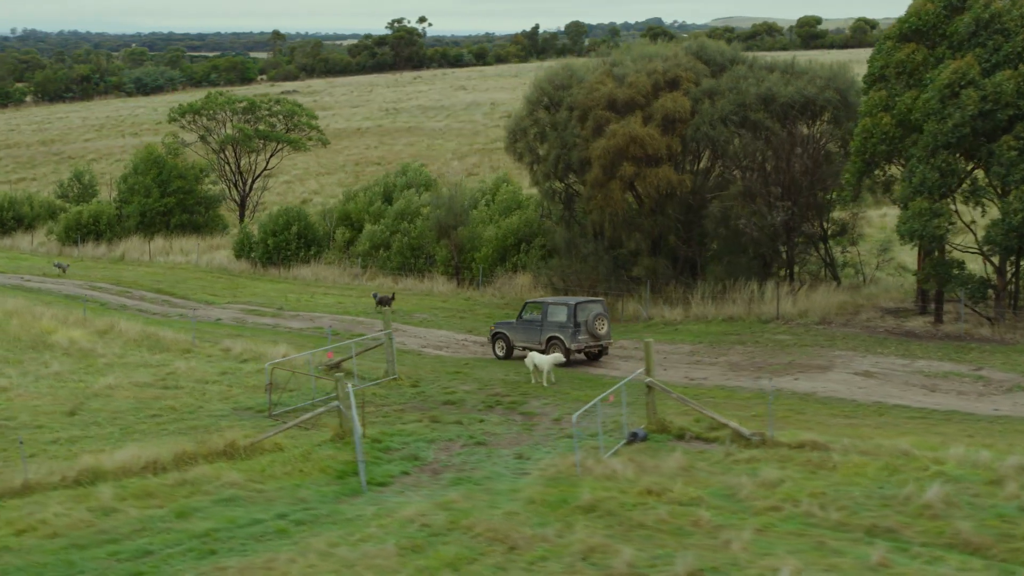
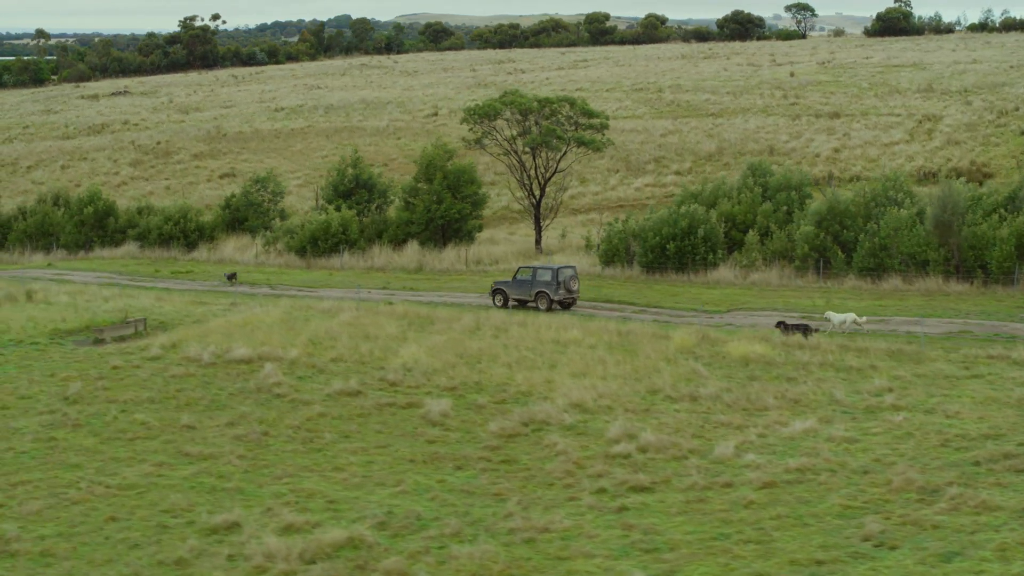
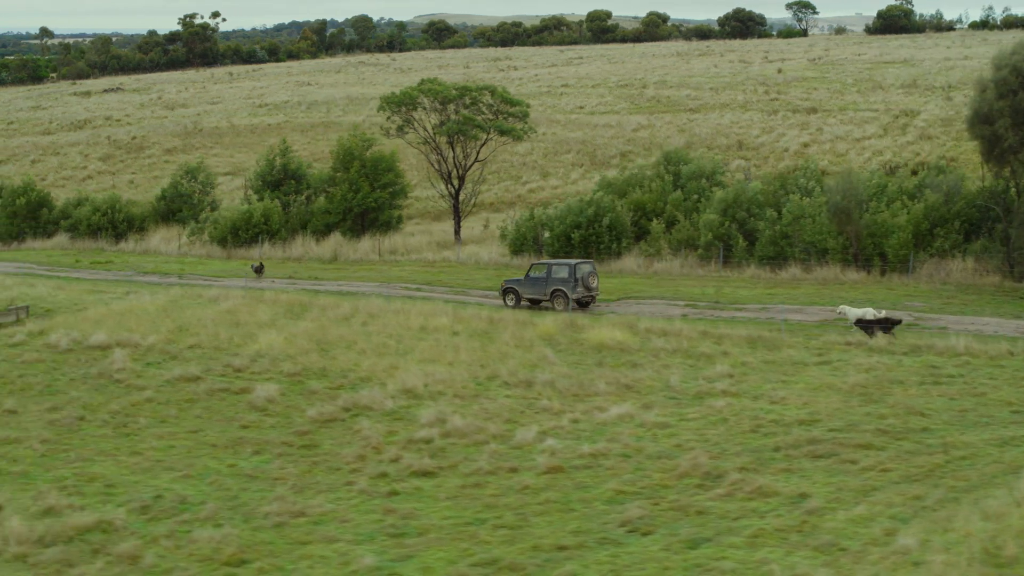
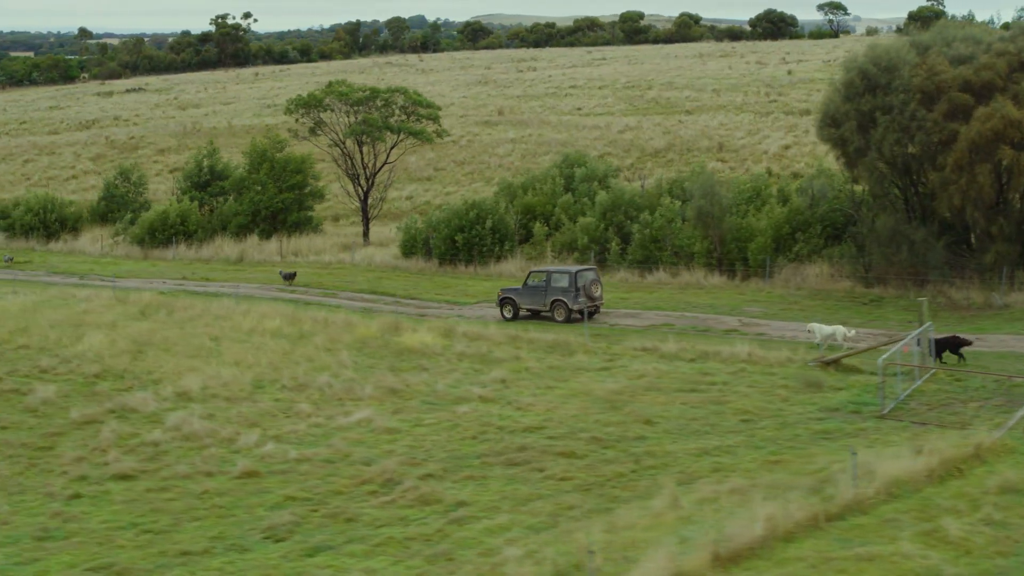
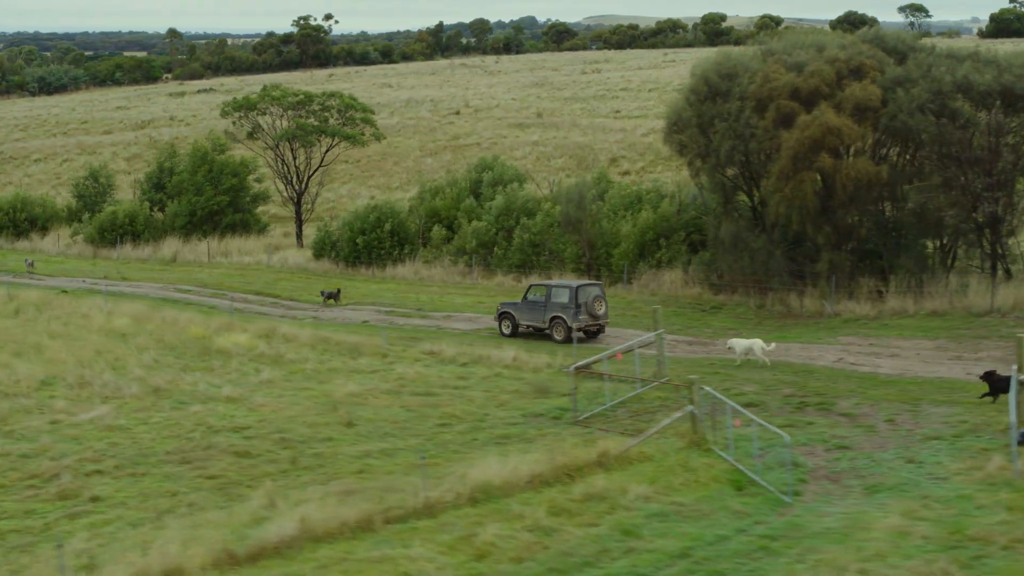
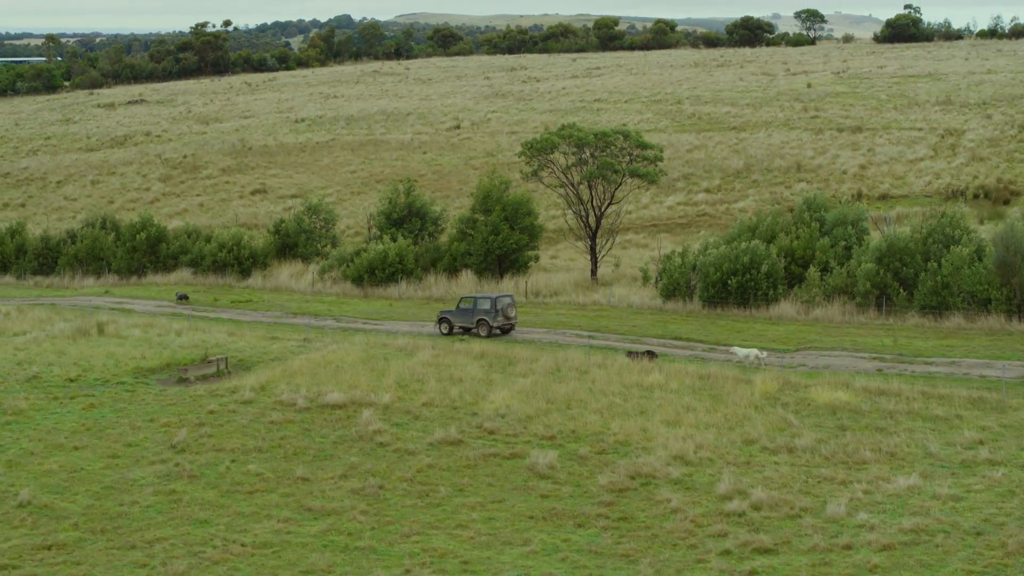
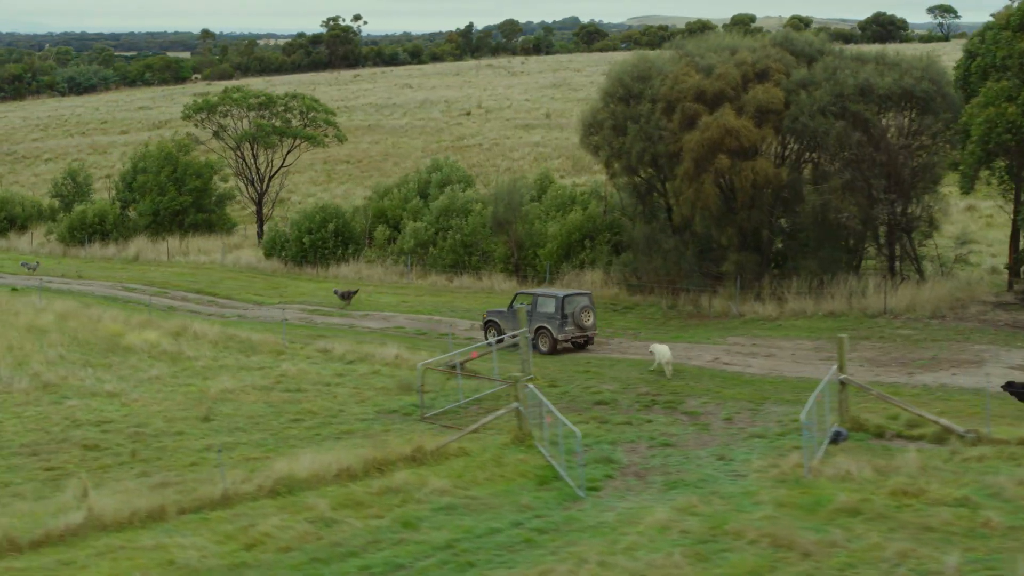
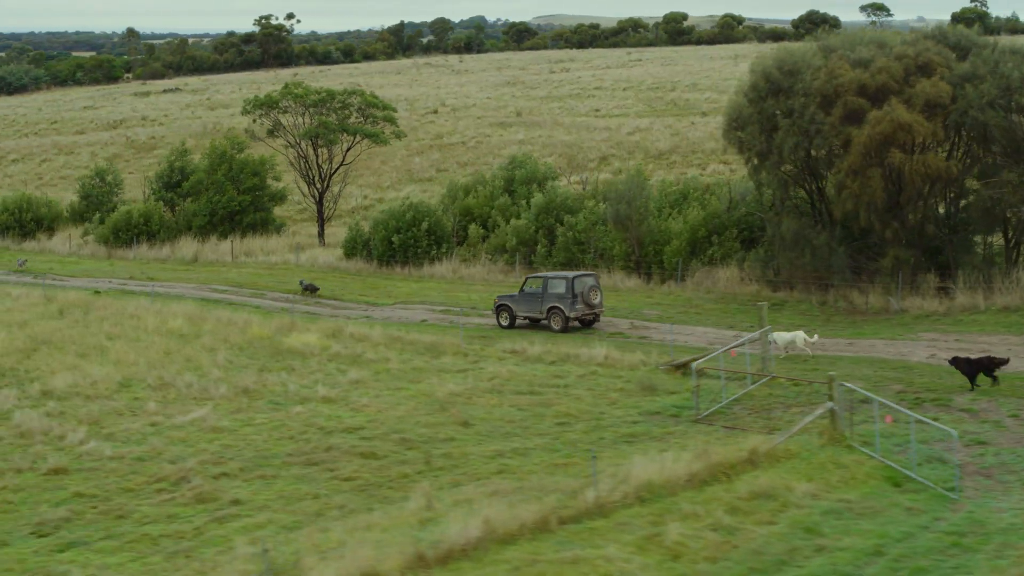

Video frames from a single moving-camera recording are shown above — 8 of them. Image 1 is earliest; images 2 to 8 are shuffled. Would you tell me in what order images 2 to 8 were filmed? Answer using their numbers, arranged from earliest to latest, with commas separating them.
7, 5, 8, 4, 3, 2, 6
